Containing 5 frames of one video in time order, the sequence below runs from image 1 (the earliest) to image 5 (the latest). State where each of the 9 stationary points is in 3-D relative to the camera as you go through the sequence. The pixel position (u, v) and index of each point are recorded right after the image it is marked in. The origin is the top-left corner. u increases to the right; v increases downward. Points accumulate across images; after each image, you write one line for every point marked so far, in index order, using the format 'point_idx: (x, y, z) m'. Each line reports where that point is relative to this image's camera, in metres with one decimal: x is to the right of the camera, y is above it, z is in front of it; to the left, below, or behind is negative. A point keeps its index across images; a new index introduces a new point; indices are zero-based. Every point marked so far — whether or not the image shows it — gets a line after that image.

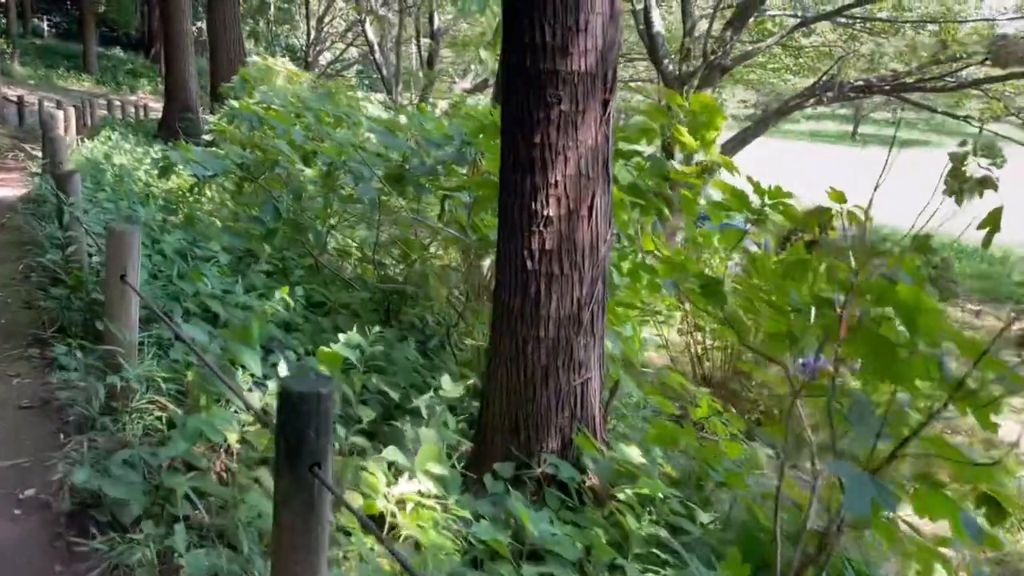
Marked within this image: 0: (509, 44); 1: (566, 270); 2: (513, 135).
0: (0.0, +0.9, +2.9) m
1: (+0.2, +0.1, +3.0) m
2: (0.0, +0.5, +3.0) m
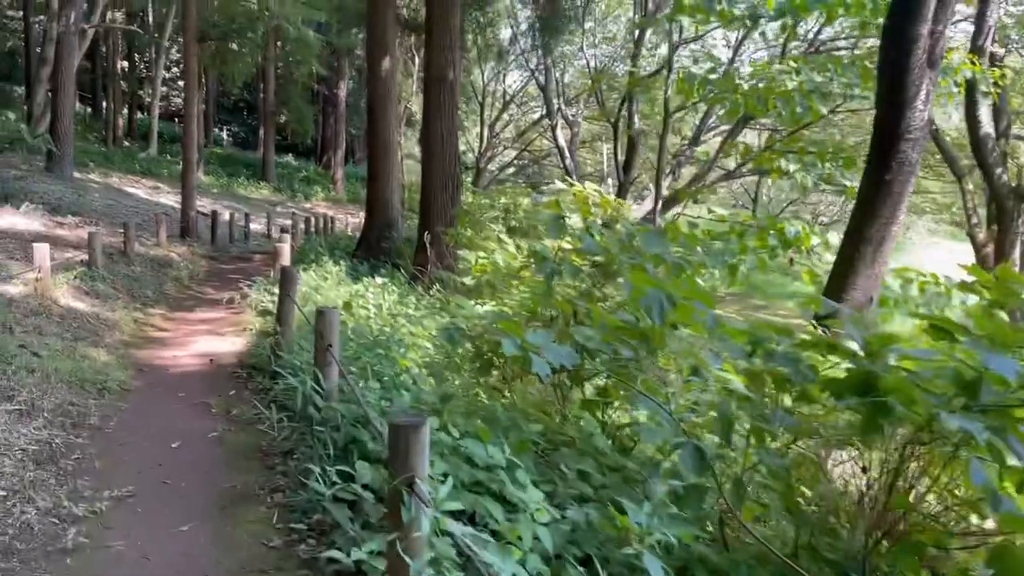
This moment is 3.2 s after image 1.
0: (+1.9, 0.0, +0.5) m
1: (+2.0, -0.8, +0.5) m
2: (+1.9, -0.3, +0.5) m
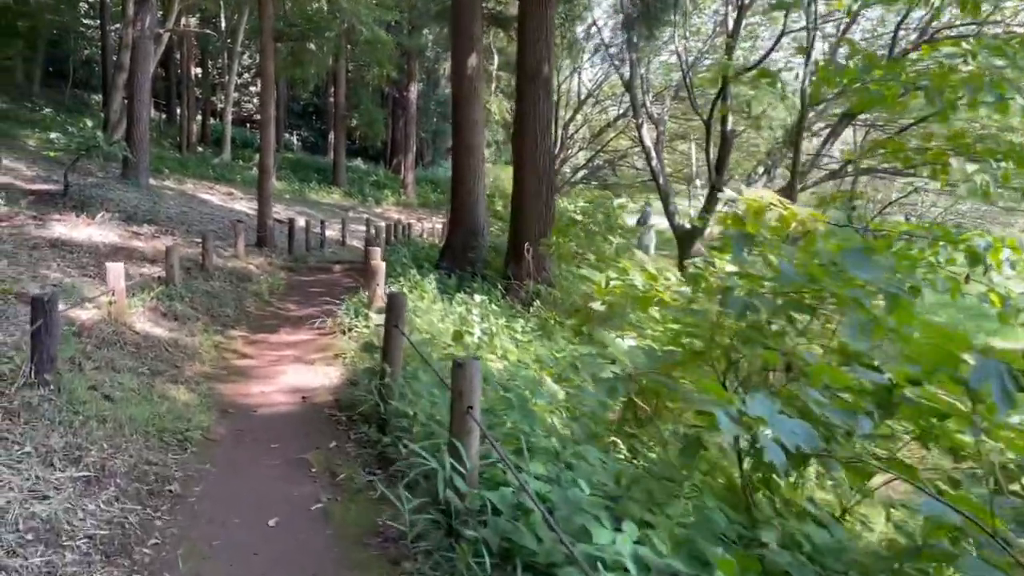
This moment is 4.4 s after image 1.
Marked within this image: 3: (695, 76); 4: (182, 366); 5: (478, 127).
0: (+2.3, -0.2, -0.6) m
1: (+2.5, -1.0, -0.7) m
2: (+2.3, -0.5, -0.6) m
3: (+4.0, +4.5, +18.0) m
4: (-2.4, -0.6, +6.1) m
5: (-0.5, +2.5, +13.0) m
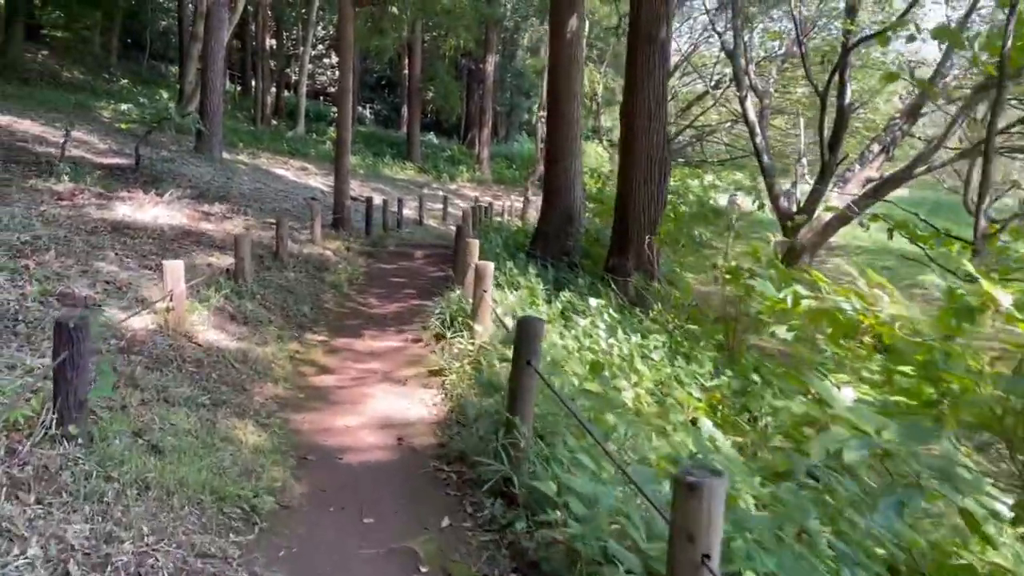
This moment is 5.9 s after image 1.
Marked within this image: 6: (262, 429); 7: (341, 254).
0: (+2.6, -0.5, -2.1) m
1: (+2.8, -1.3, -2.1) m
2: (+2.6, -0.8, -2.1) m
3: (+5.9, +4.7, +16.2) m
4: (-1.6, -0.6, +5.0) m
5: (+0.9, +2.6, +11.6) m
6: (-1.3, -0.7, +4.4) m
7: (-2.2, +0.5, +10.9) m
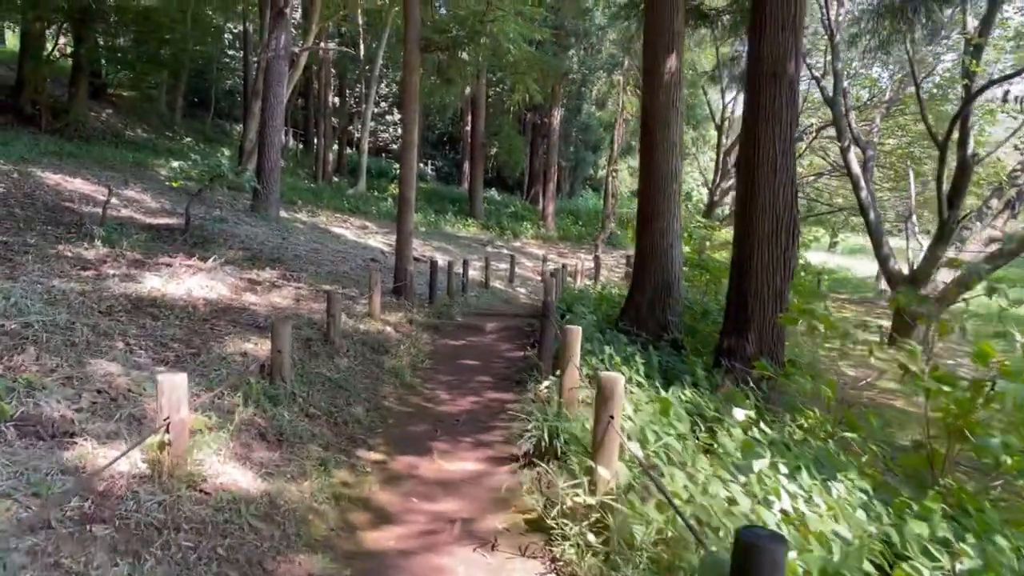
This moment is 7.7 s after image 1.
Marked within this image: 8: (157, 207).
0: (+2.7, -0.6, -4.0) m
1: (+2.9, -1.4, -4.1) m
2: (+2.8, -0.9, -4.0) m
3: (+7.2, +3.4, +14.4) m
4: (-1.0, -1.1, +3.4) m
5: (+2.0, +1.7, +10.0) m
6: (-0.8, -1.2, +2.8) m
7: (-1.2, -0.5, +9.3) m
8: (-6.6, +1.5, +15.5) m
